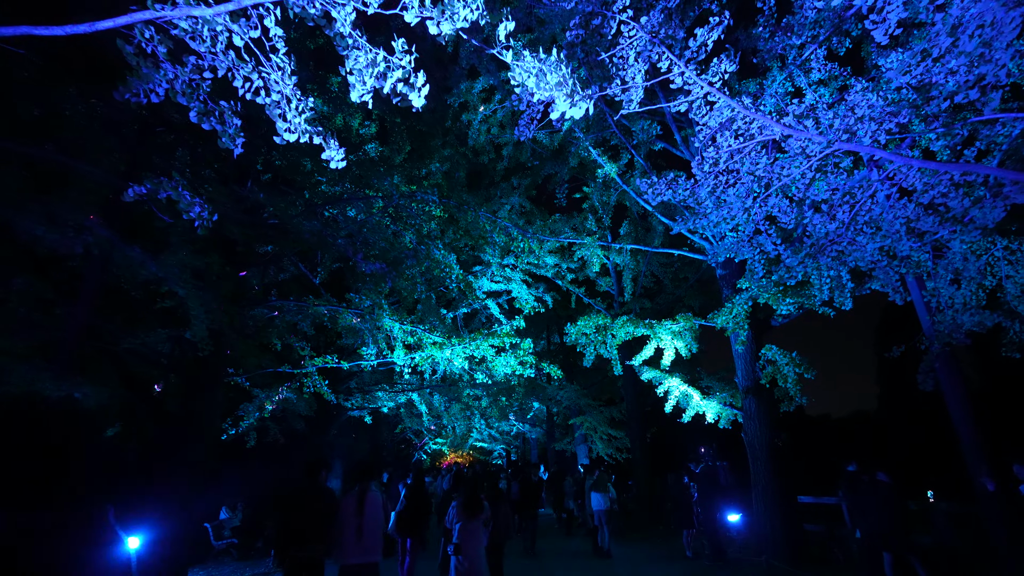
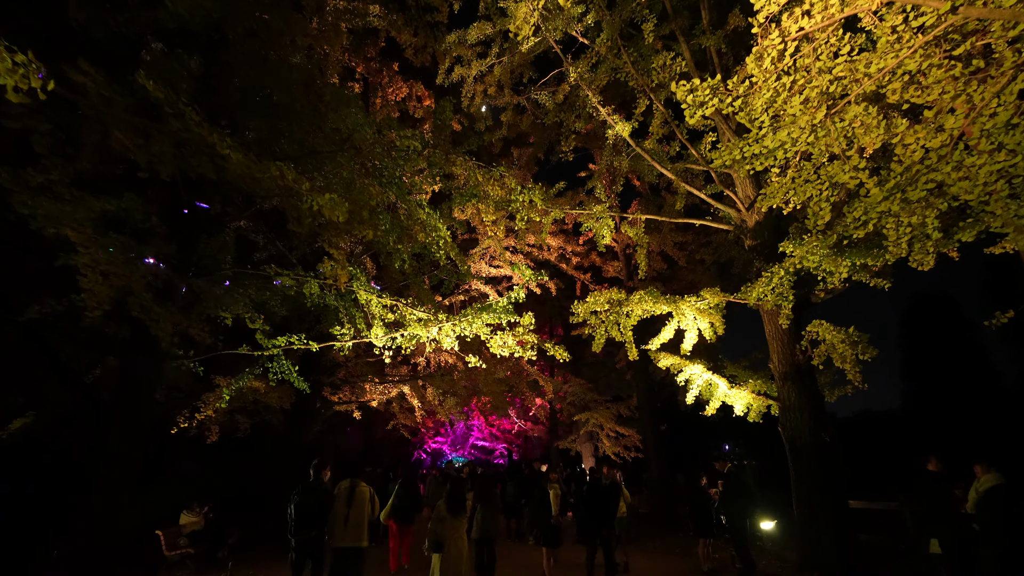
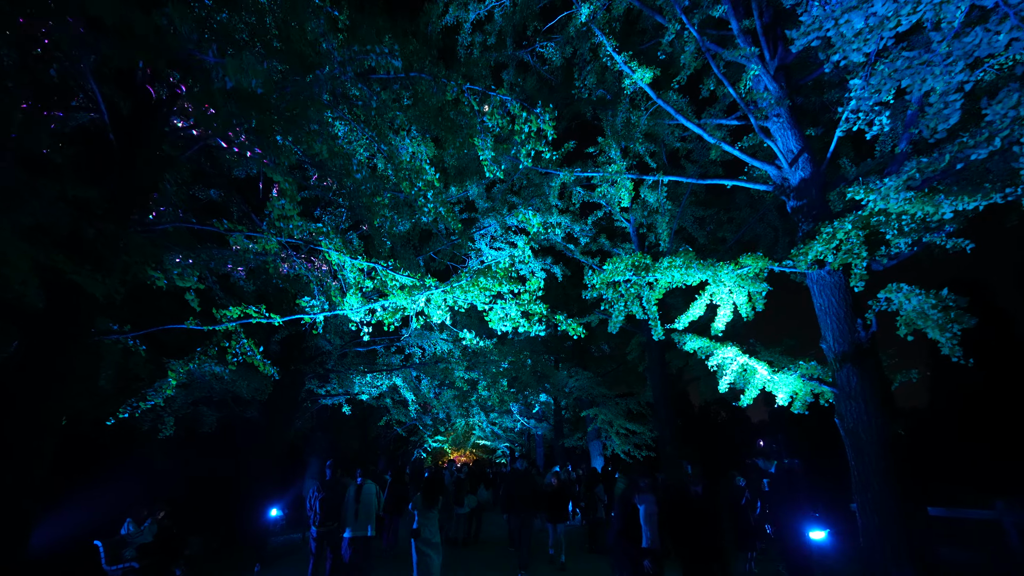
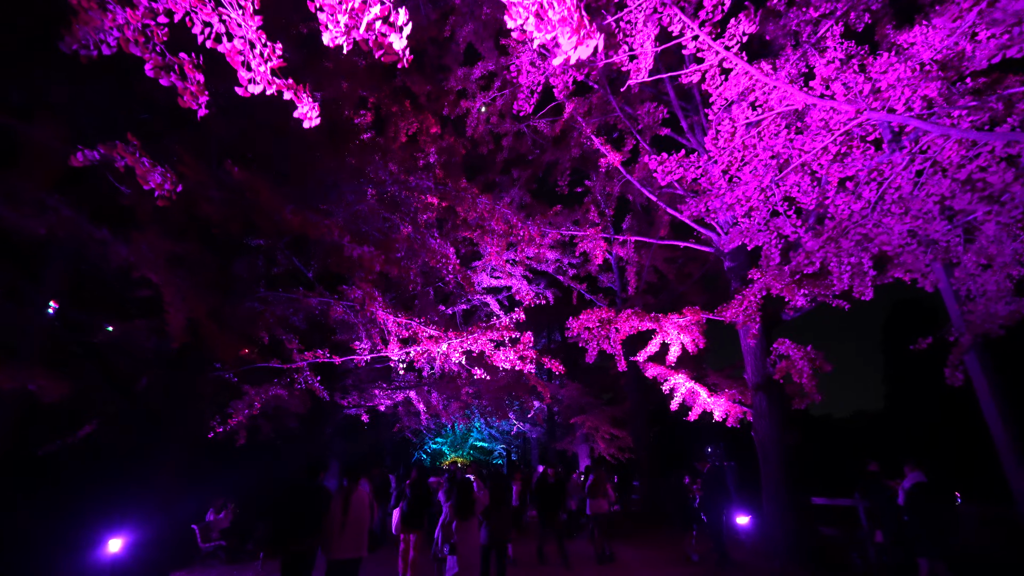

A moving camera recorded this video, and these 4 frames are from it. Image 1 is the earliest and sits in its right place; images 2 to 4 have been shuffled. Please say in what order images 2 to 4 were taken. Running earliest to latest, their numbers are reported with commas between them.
4, 2, 3
